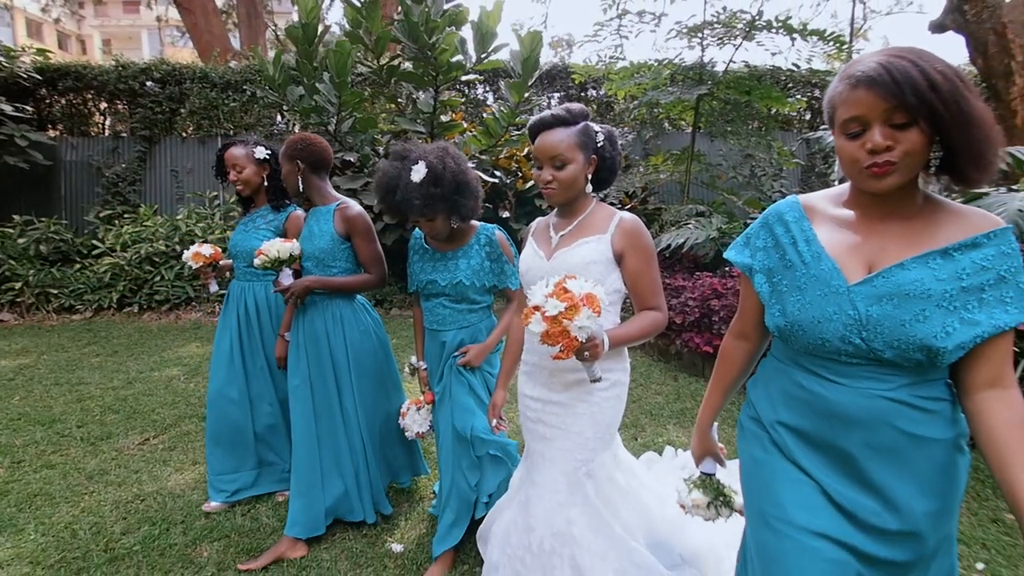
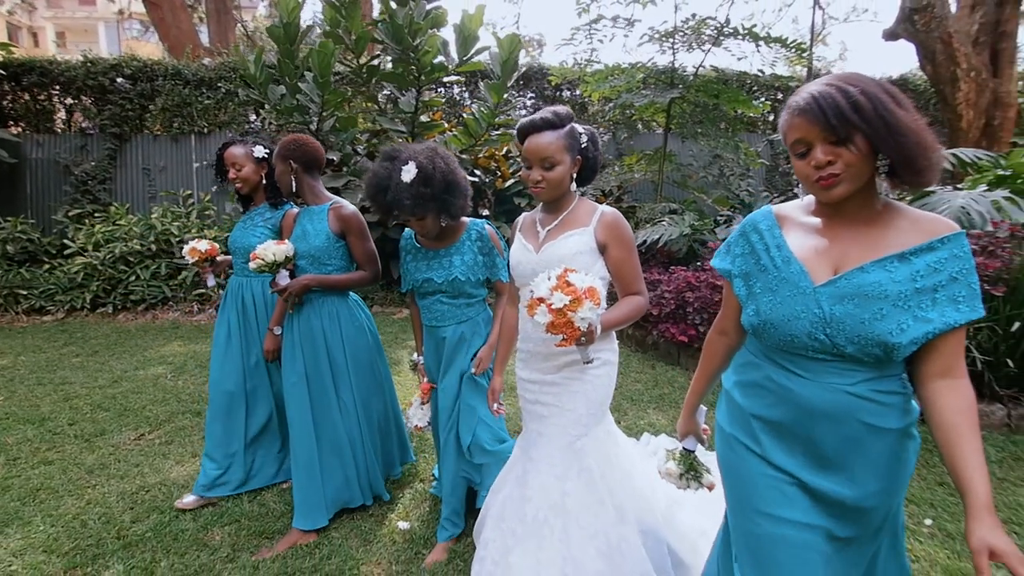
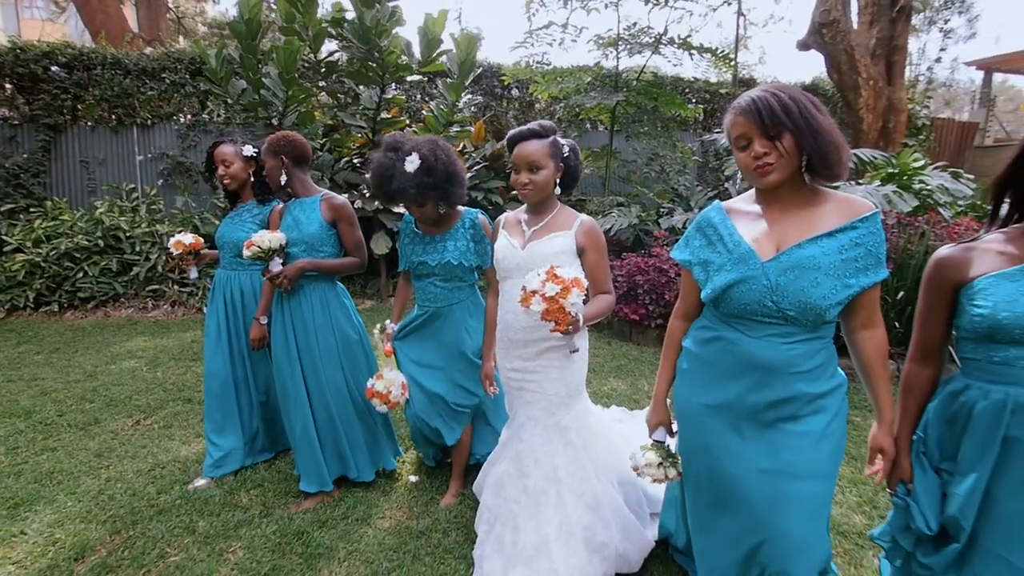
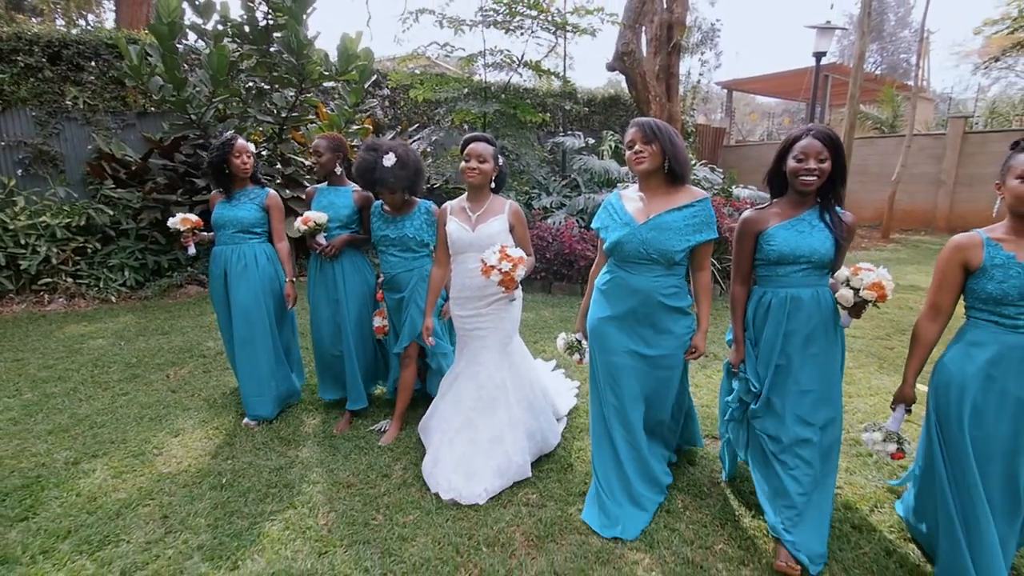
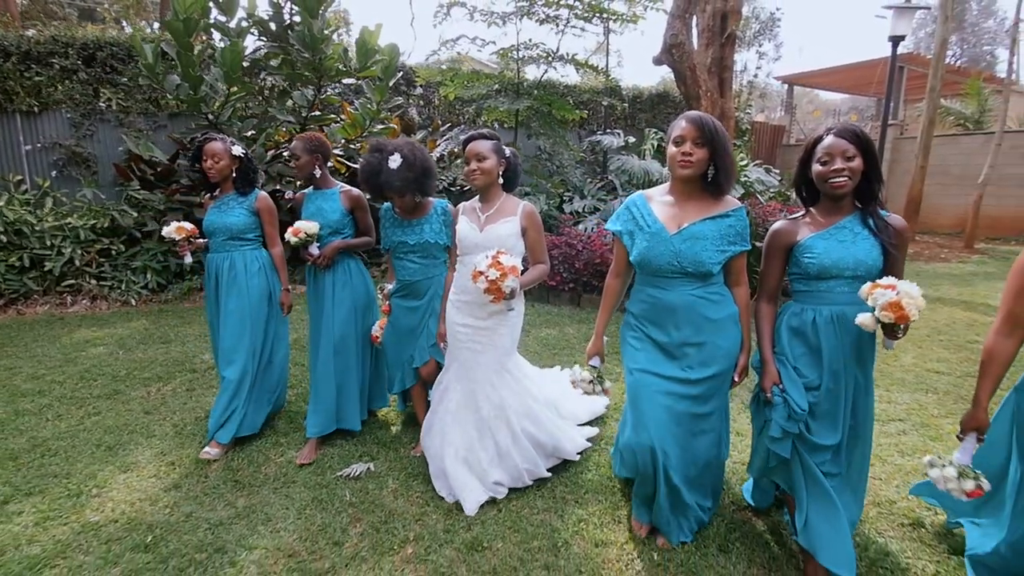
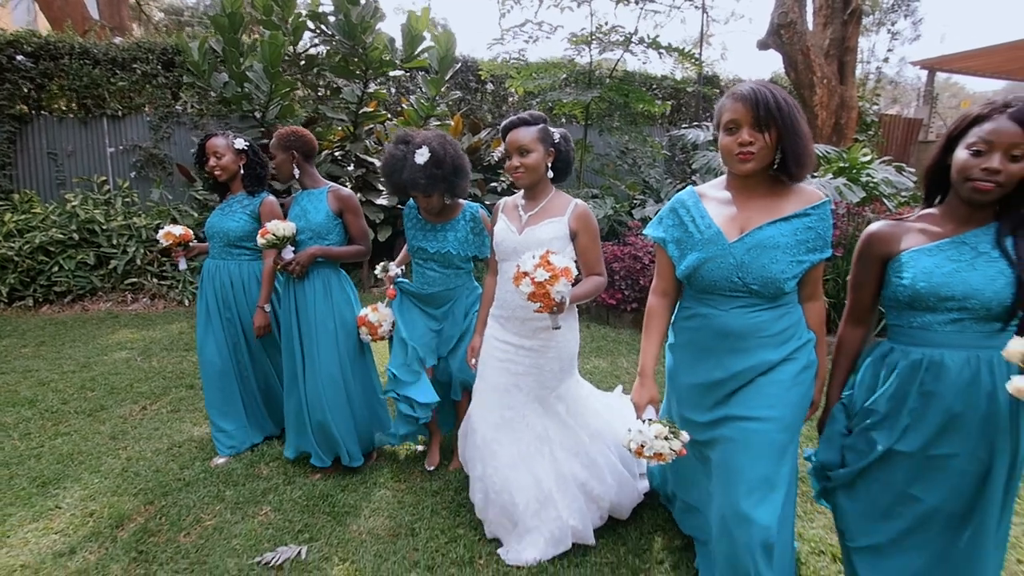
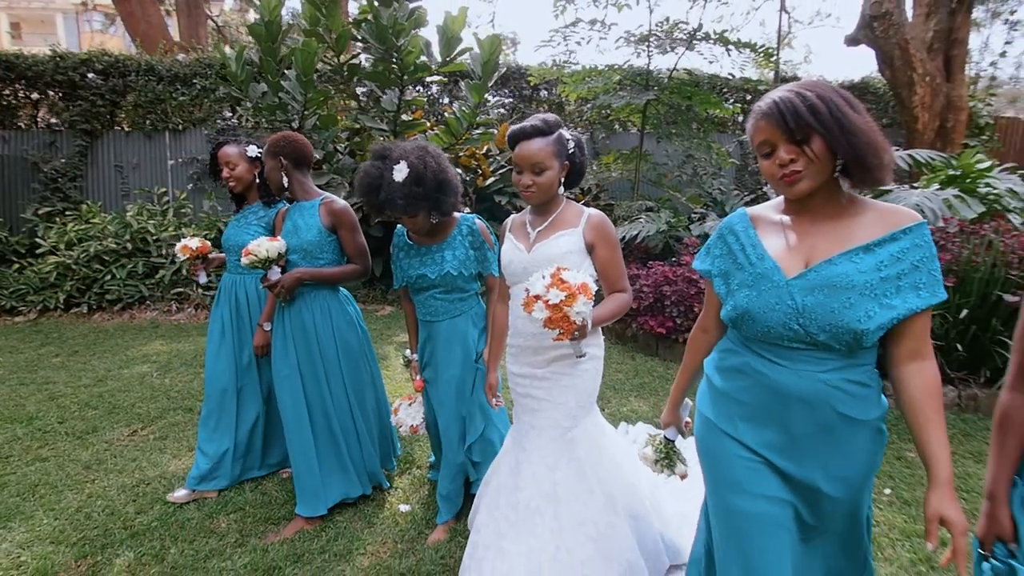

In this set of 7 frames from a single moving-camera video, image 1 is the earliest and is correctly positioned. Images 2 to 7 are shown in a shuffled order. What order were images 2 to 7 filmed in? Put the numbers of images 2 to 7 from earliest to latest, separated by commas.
2, 7, 3, 6, 5, 4
